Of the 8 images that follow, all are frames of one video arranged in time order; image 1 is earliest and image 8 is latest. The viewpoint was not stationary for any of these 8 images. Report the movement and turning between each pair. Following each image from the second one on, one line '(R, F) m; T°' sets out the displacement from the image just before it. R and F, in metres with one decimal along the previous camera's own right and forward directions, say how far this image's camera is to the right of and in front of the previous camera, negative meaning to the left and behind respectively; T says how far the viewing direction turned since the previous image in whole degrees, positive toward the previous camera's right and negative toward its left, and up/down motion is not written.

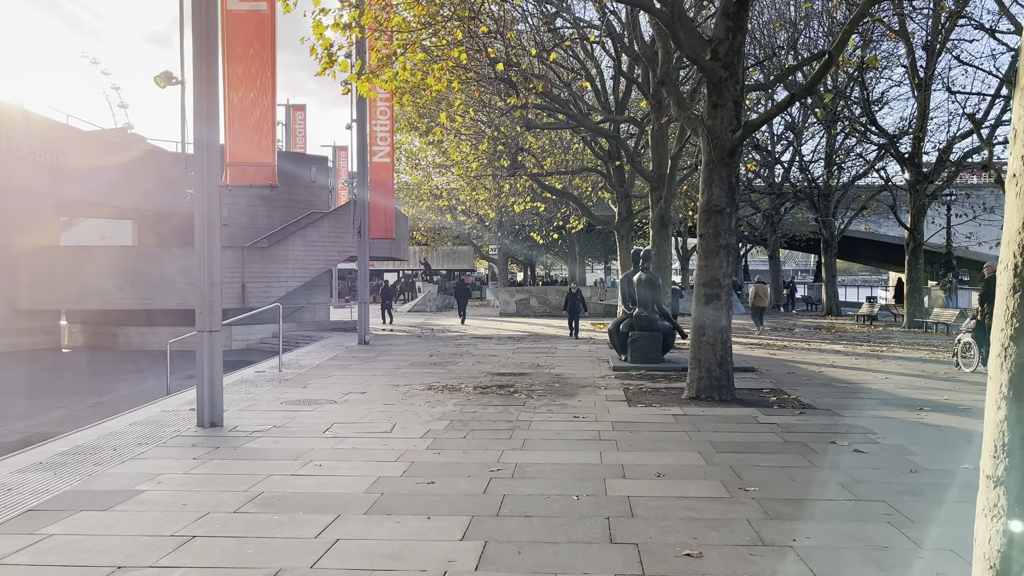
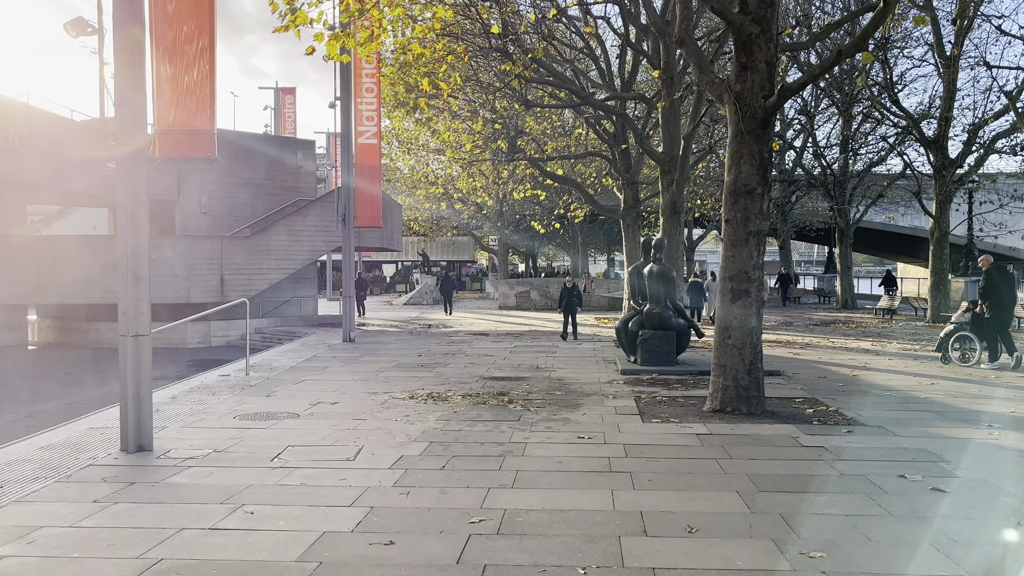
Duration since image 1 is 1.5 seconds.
(+0.1, +1.4) m; 0°
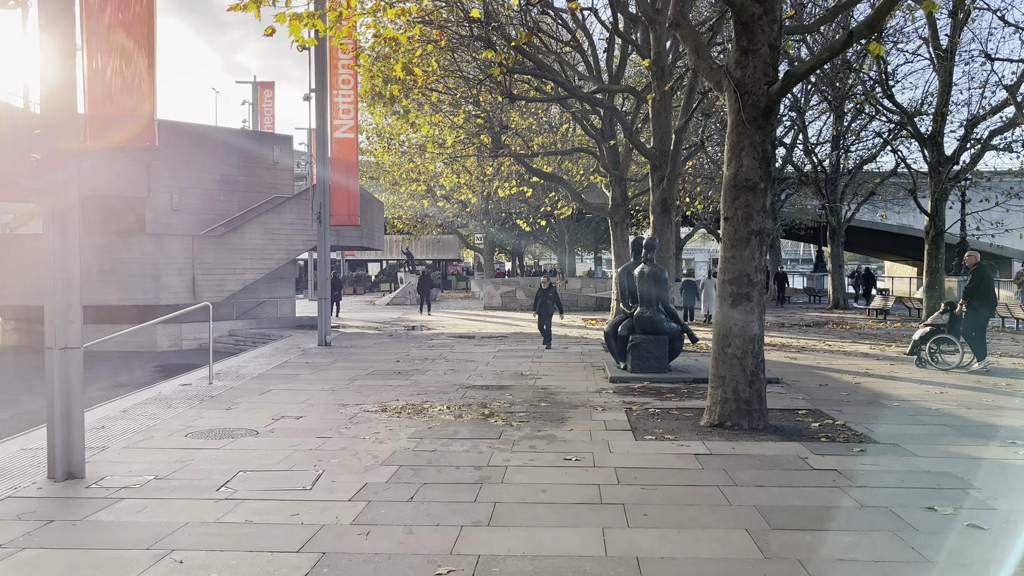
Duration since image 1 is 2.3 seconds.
(+0.1, +0.7) m; +1°
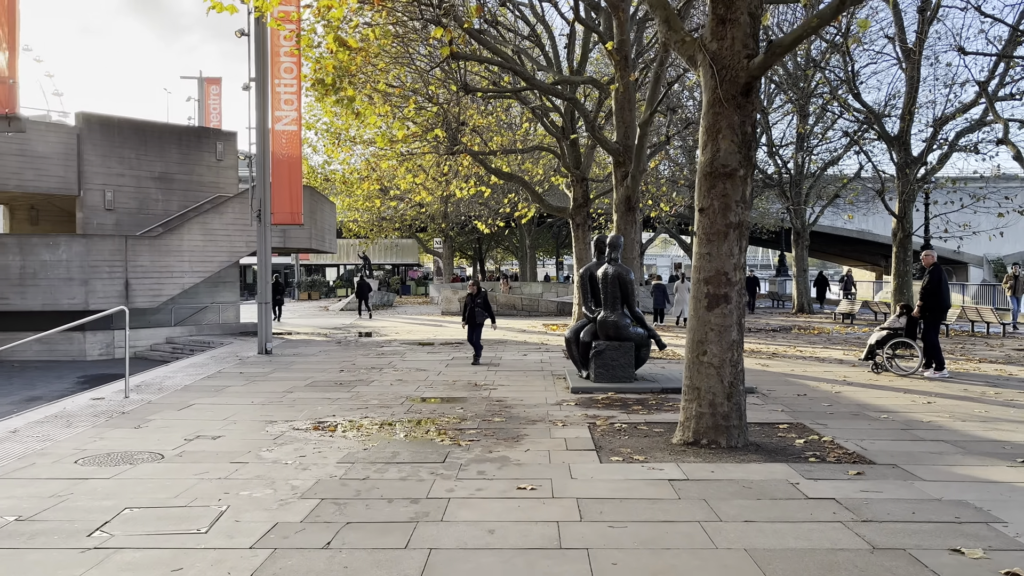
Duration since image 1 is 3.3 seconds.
(+0.1, +0.9) m; +2°
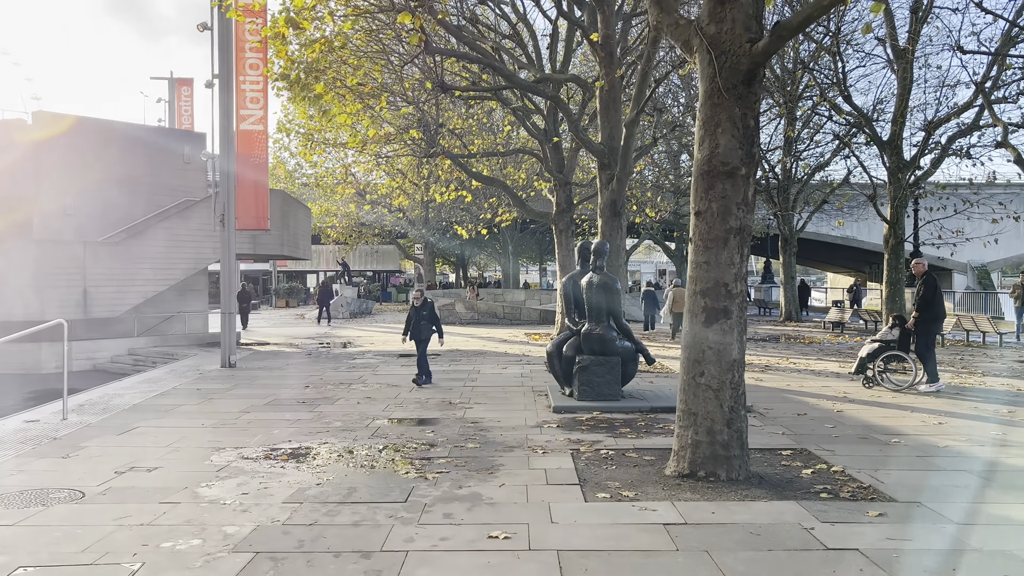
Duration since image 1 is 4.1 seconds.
(+0.1, +0.7) m; +1°
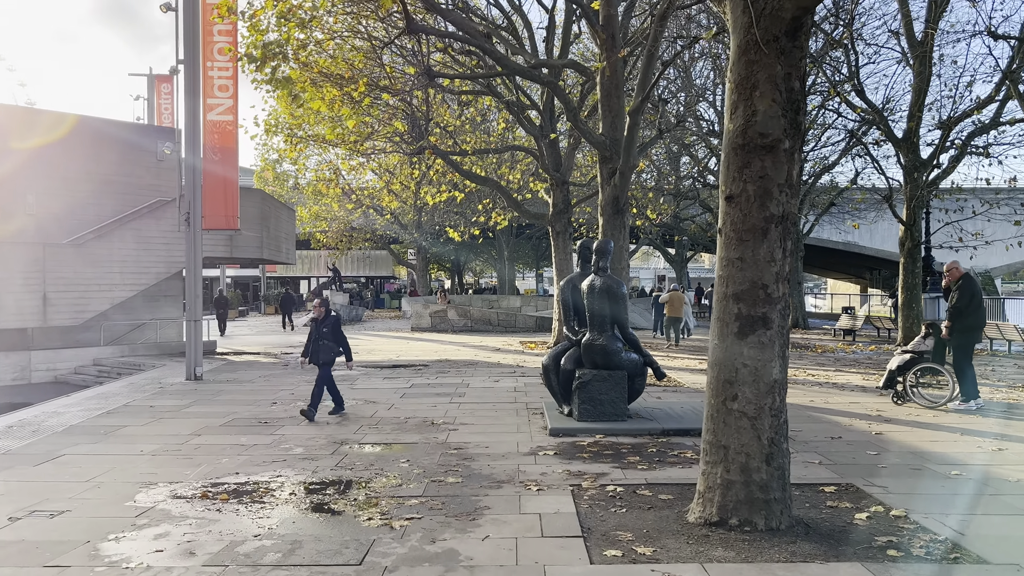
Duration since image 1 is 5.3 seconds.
(+0.1, +1.1) m; 0°
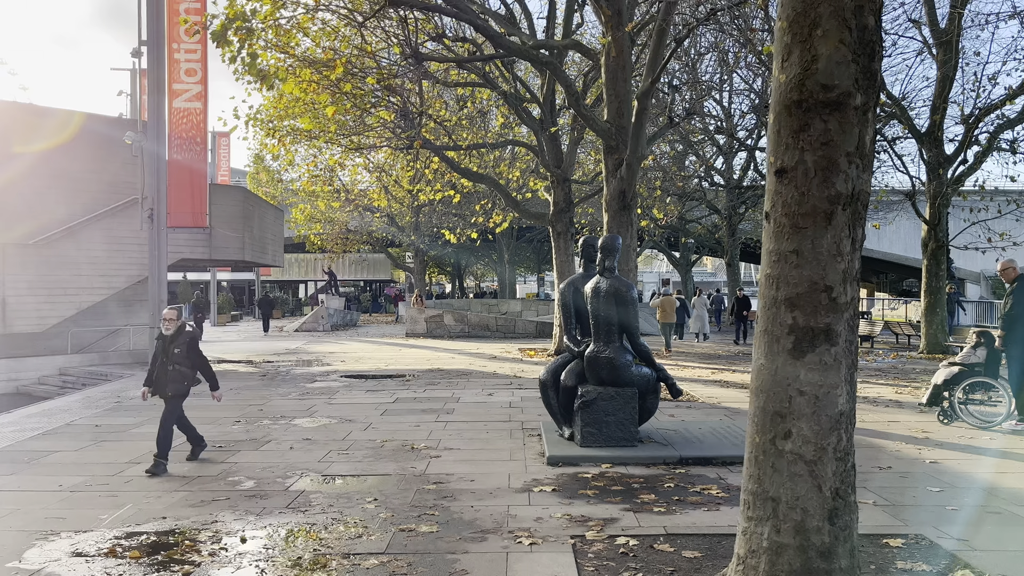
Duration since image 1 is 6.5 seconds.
(+0.1, +1.1) m; 0°
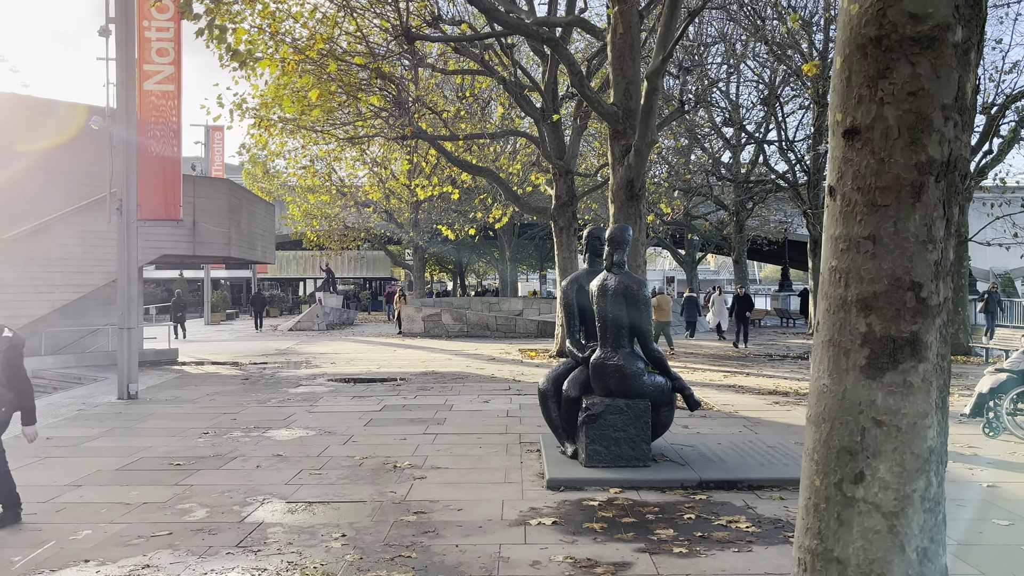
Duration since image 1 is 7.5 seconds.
(+0.1, +0.8) m; 0°
